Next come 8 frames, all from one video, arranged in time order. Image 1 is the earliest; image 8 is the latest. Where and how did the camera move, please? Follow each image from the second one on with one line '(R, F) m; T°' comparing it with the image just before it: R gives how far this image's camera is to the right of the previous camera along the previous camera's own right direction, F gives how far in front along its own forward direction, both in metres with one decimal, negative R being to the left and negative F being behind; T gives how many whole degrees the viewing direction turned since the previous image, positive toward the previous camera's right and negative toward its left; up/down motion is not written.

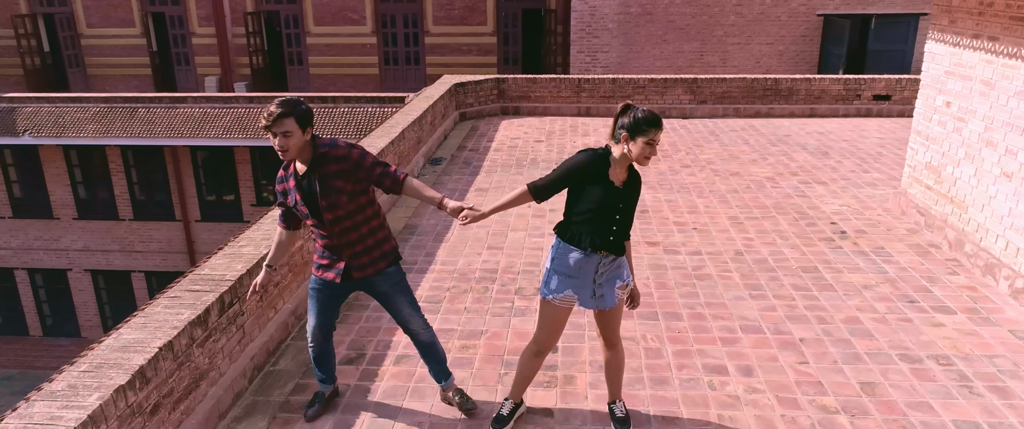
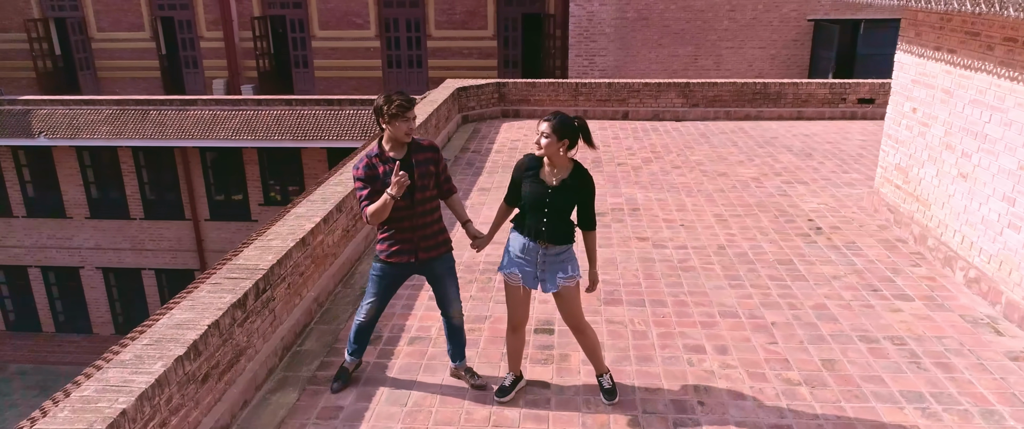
(0.0, -0.5) m; 0°
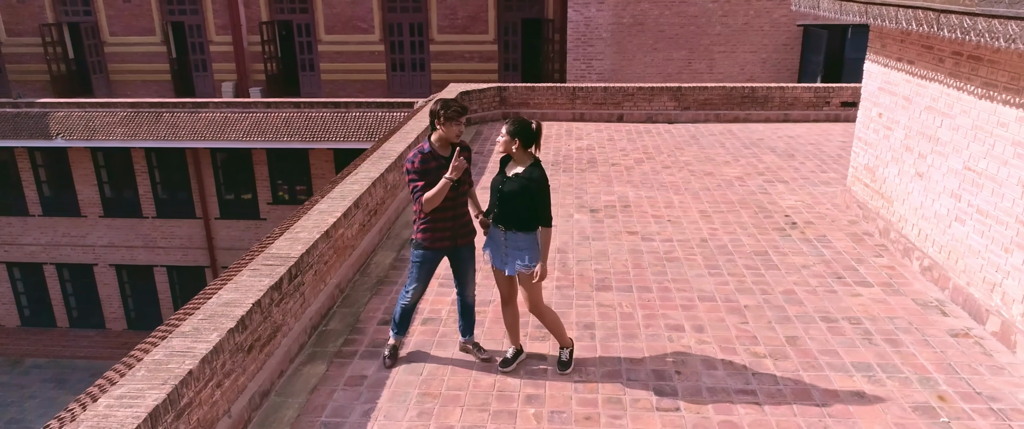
(0.0, -0.5) m; 0°
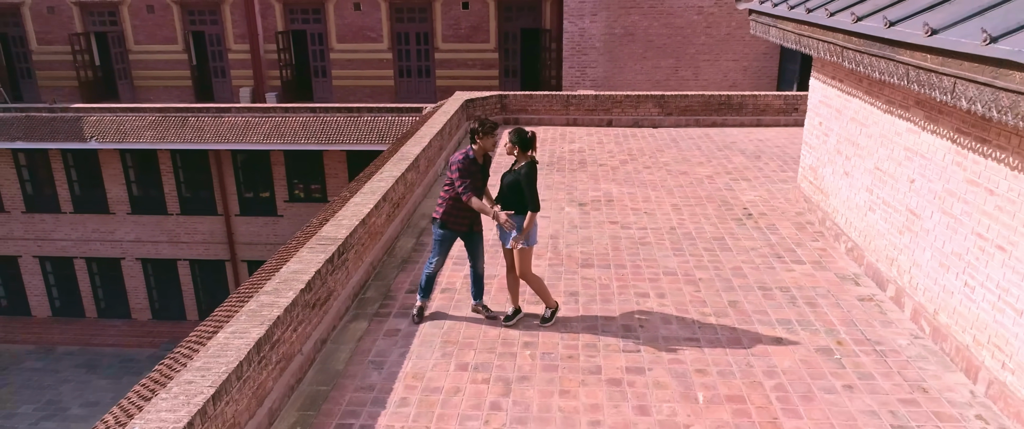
(0.0, -1.2) m; 0°
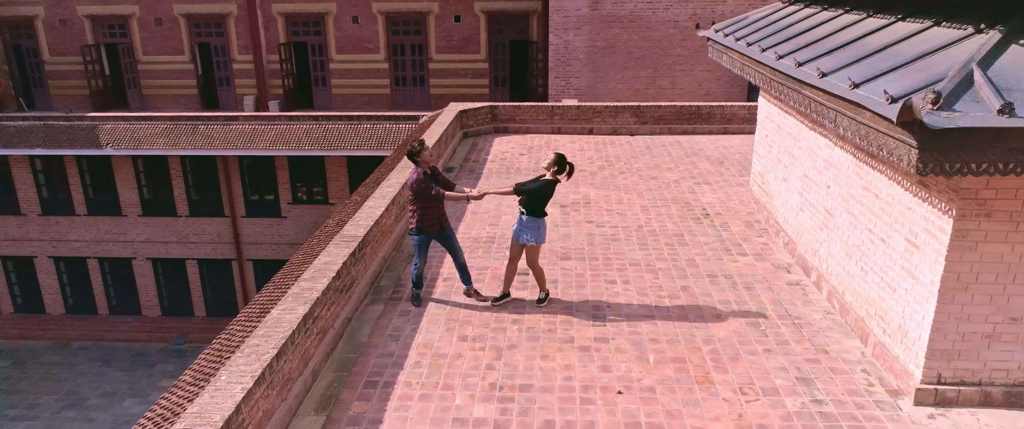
(0.0, -1.2) m; +1°
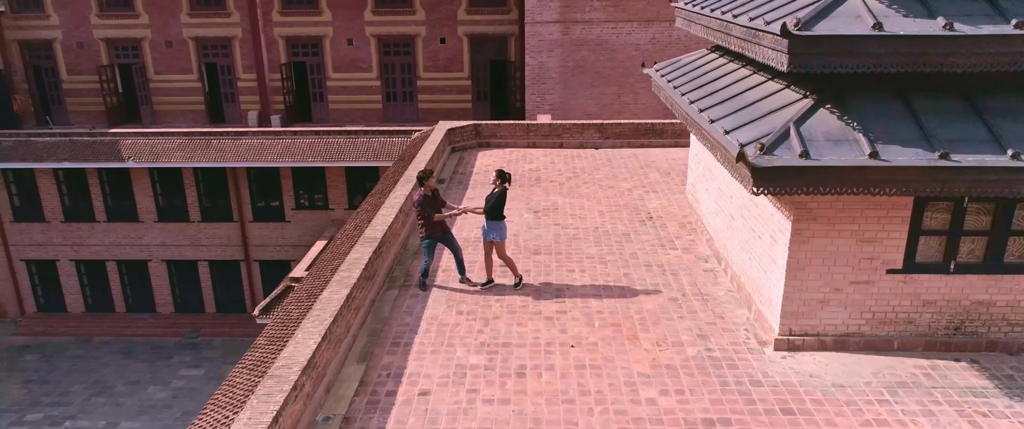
(0.0, -2.2) m; +2°
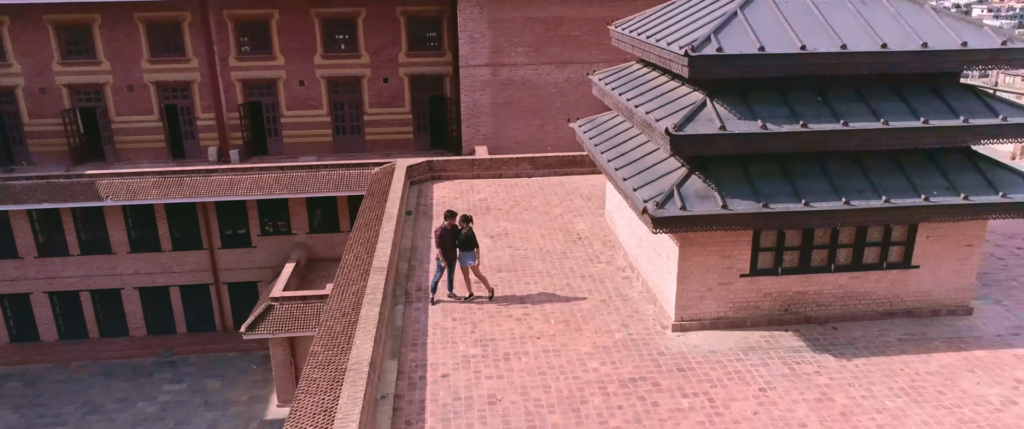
(-1.0, -3.3) m; +7°
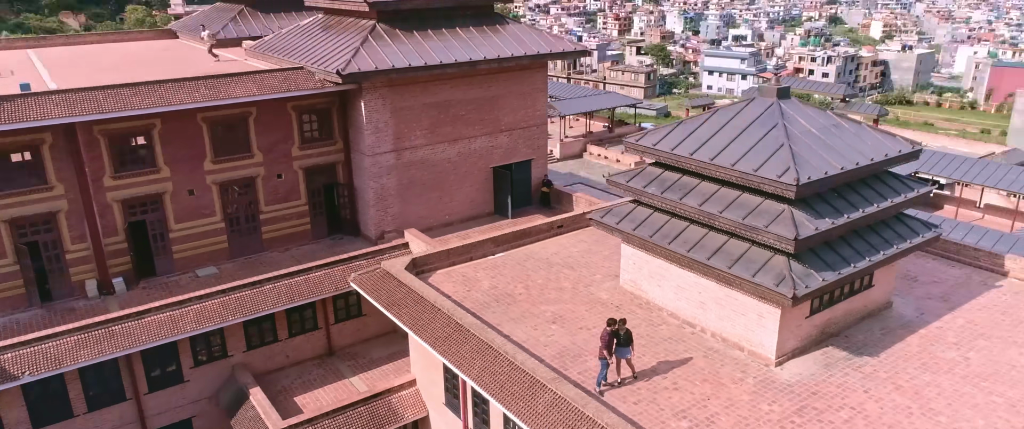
(-9.3, -0.1) m; +29°
